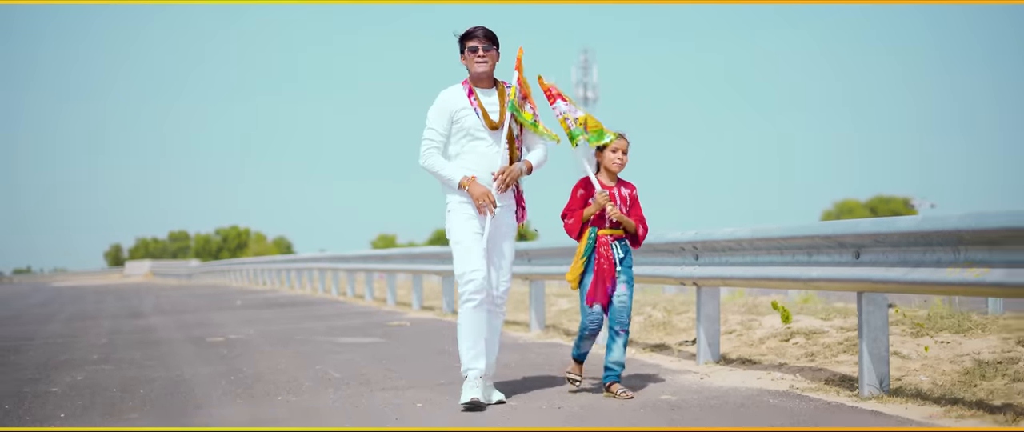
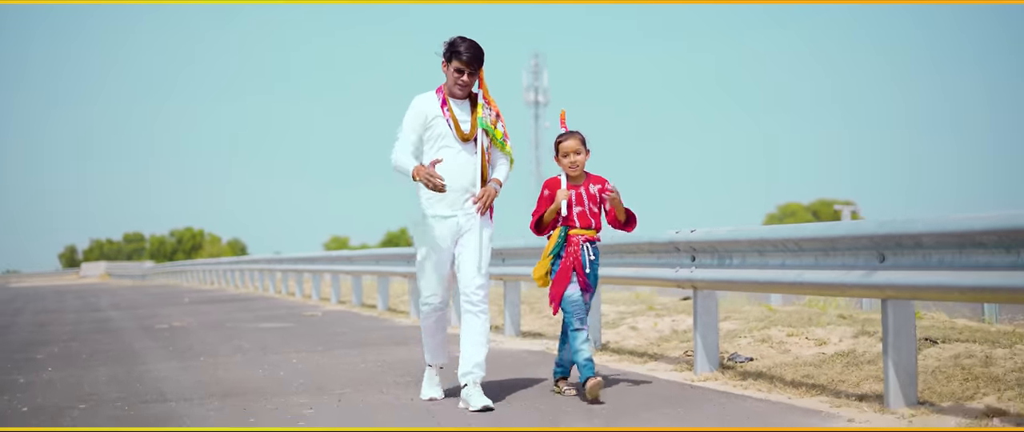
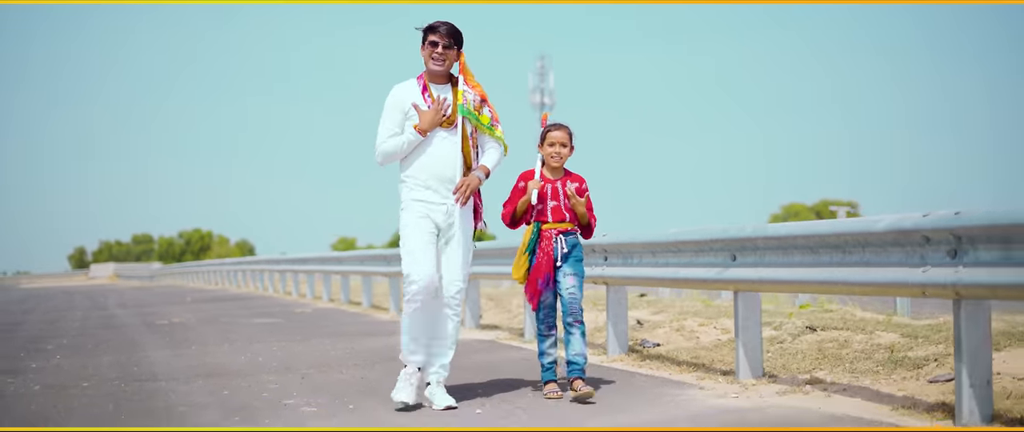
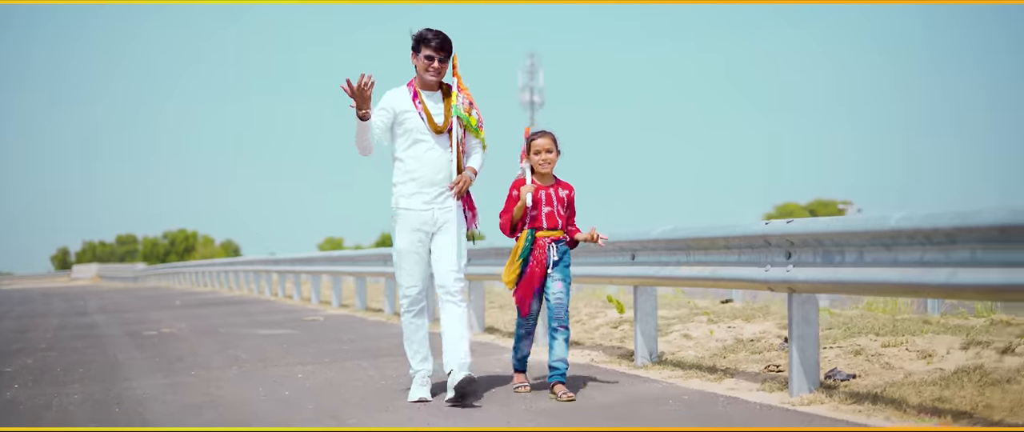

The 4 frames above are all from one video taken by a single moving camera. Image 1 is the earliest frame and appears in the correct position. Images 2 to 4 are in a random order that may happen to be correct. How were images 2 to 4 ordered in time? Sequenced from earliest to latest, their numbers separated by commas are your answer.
4, 2, 3
